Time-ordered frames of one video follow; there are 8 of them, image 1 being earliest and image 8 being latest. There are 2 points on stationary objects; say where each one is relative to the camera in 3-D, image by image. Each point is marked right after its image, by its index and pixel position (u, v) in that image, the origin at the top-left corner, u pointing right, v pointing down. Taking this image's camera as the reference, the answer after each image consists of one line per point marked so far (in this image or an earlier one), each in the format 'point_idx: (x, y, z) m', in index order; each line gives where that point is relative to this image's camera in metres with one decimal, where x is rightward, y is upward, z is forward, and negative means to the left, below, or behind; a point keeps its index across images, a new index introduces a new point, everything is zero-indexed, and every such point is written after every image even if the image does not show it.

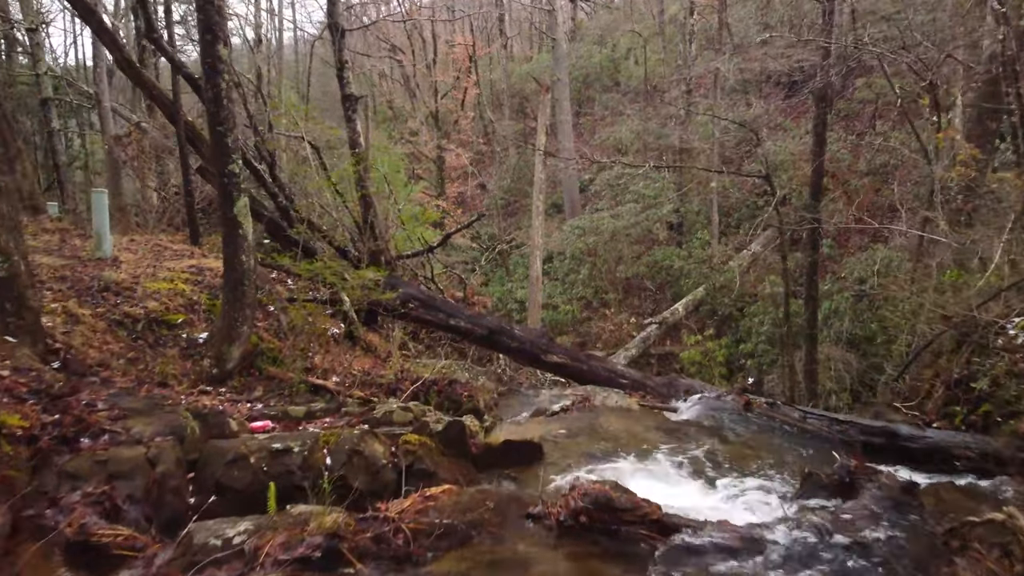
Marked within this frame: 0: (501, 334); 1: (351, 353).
0: (-0.1, -0.4, +10.2) m
1: (-1.9, -0.8, +9.8) m
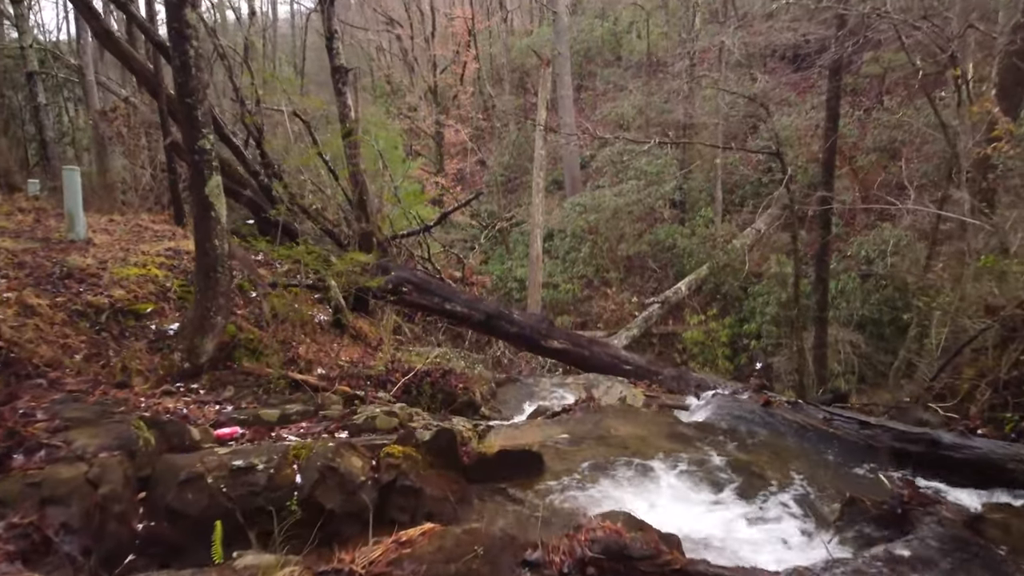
0: (-0.1, -0.2, +9.6) m
1: (-2.0, -0.6, +9.2) m
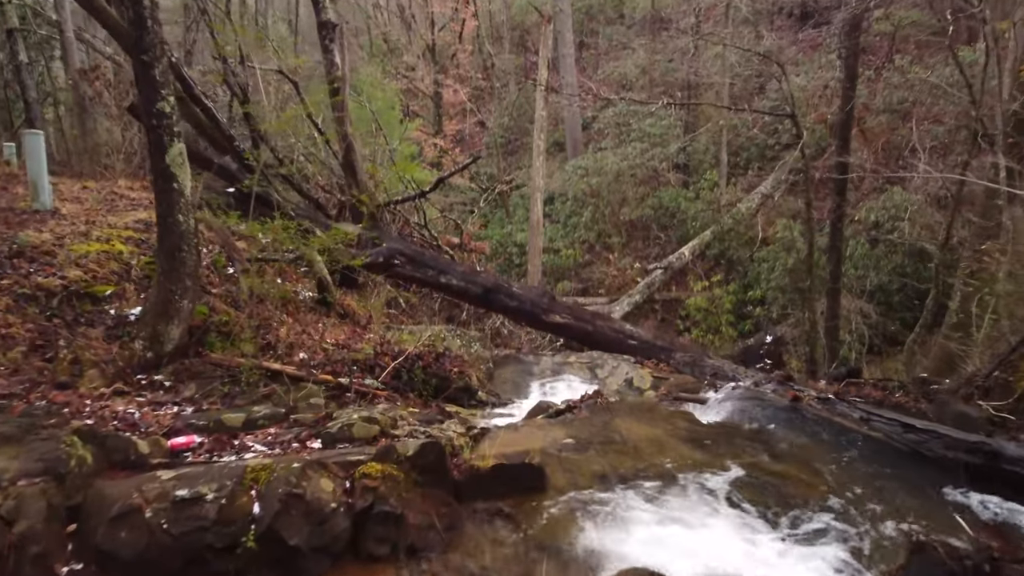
0: (-0.1, 0.0, +8.9) m
1: (-2.0, -0.4, +8.5) m
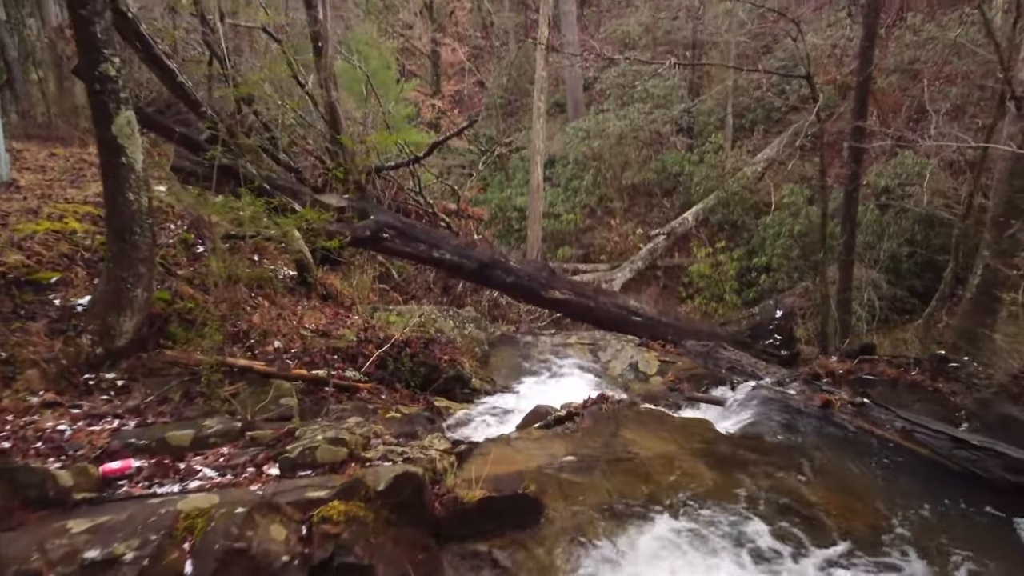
0: (-0.2, +0.2, +8.2) m
1: (-2.0, -0.2, +7.9) m
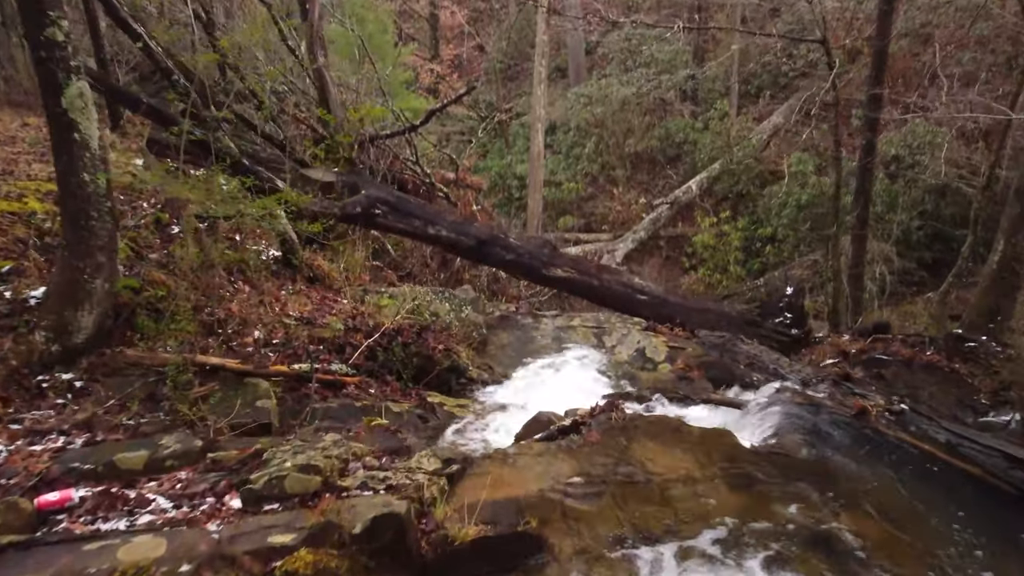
0: (-0.2, +0.4, +7.7) m
1: (-2.0, 0.0, +7.3) m
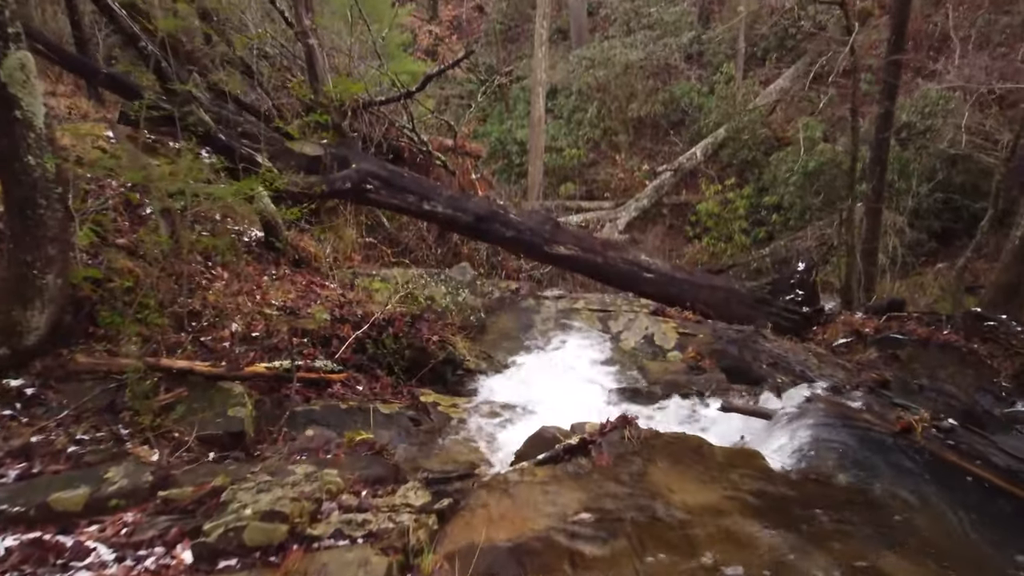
0: (-0.2, +0.5, +7.1) m
1: (-2.0, +0.1, +6.8) m
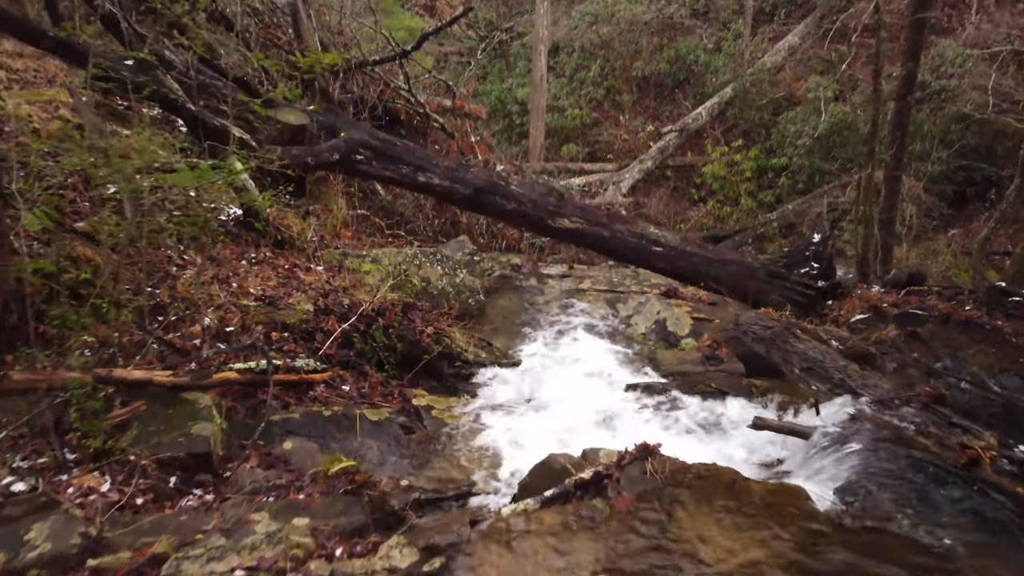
0: (-0.2, +0.7, +6.5) m
1: (-2.0, +0.2, +6.2) m
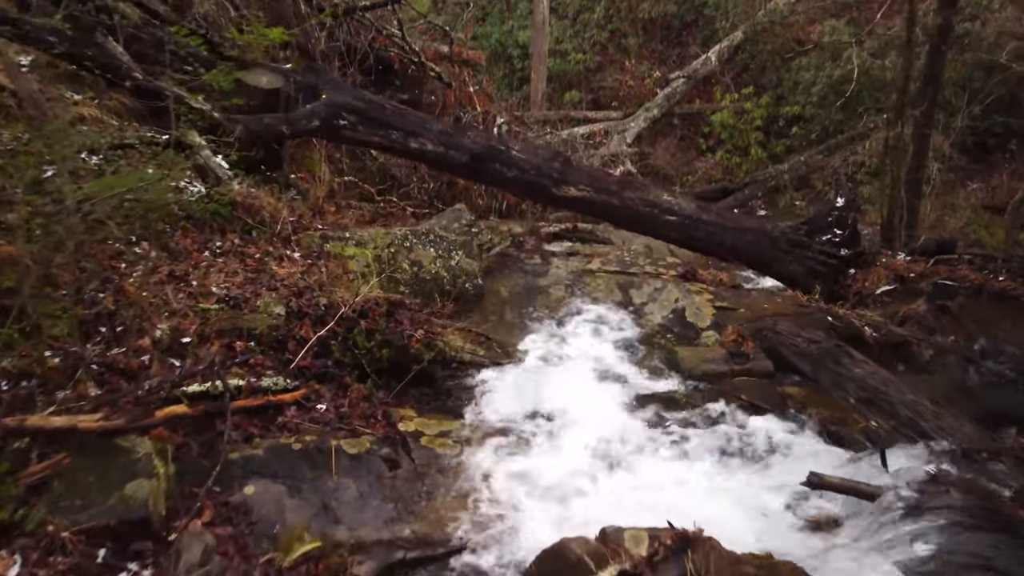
0: (-0.2, +0.7, +5.7) m
1: (-2.0, +0.3, +5.4) m
